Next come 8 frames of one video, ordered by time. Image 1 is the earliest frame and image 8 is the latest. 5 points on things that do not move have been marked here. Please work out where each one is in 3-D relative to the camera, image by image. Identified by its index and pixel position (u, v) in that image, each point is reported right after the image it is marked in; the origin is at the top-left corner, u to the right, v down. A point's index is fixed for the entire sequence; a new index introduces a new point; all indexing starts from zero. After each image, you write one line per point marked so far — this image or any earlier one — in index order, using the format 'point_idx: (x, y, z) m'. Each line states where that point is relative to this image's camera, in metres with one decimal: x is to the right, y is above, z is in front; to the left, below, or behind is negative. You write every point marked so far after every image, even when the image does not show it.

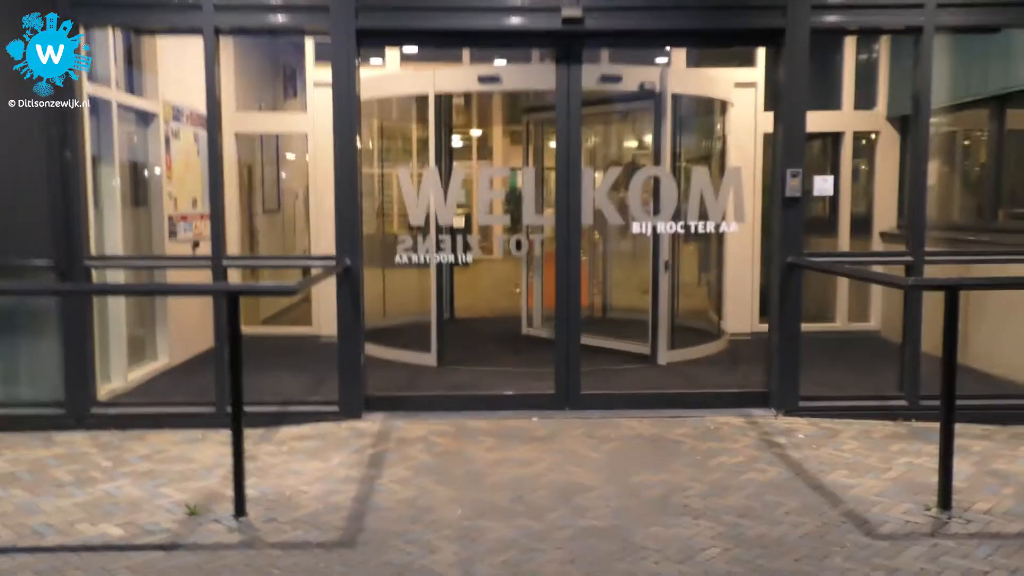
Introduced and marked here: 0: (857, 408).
0: (+2.4, -0.8, +4.9) m
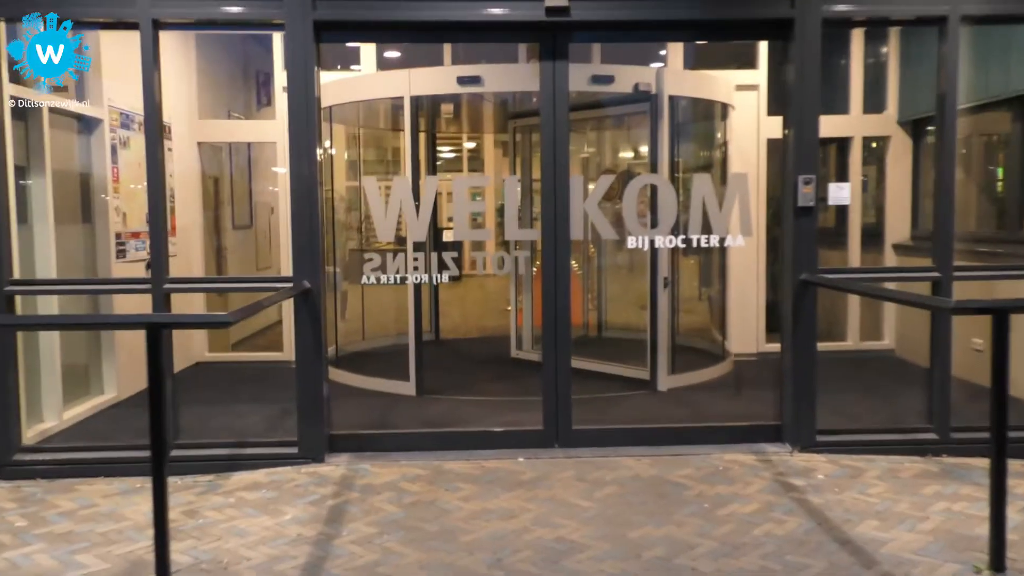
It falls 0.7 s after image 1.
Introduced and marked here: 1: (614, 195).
0: (+2.3, -1.0, +4.4) m
1: (+0.7, +0.7, +5.3) m
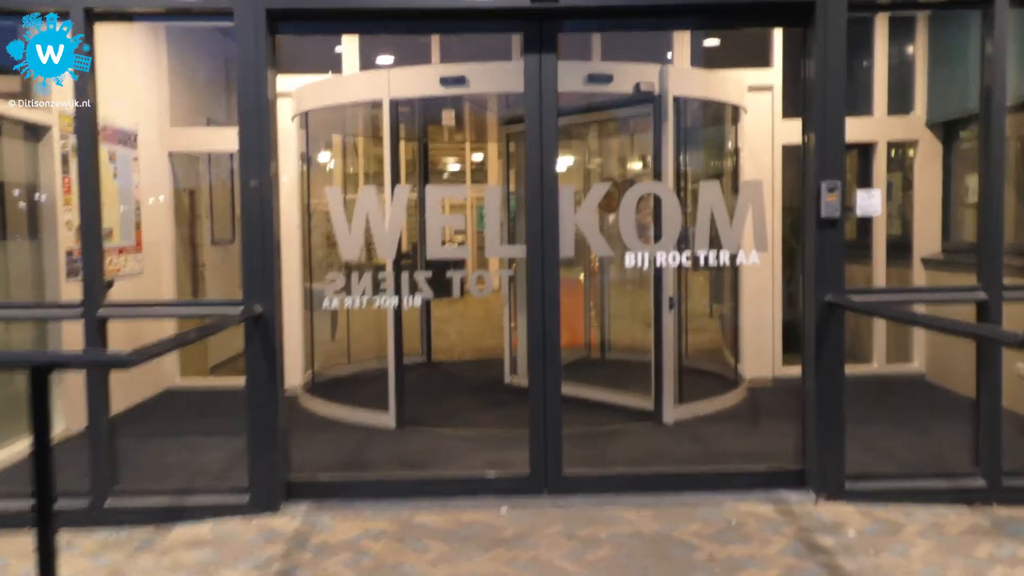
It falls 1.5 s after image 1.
0: (+2.2, -1.1, +3.8) m
1: (+0.7, +0.6, +4.8) m
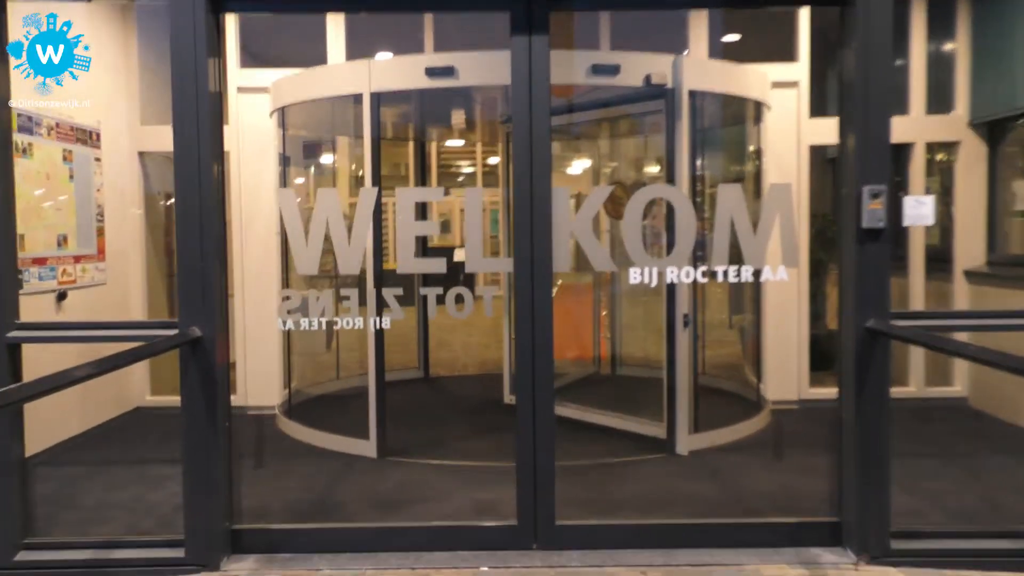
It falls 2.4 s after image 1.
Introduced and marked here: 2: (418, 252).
0: (+2.1, -1.2, +3.2) m
1: (+0.6, +0.5, +4.2) m
2: (-0.6, +0.2, +4.2) m
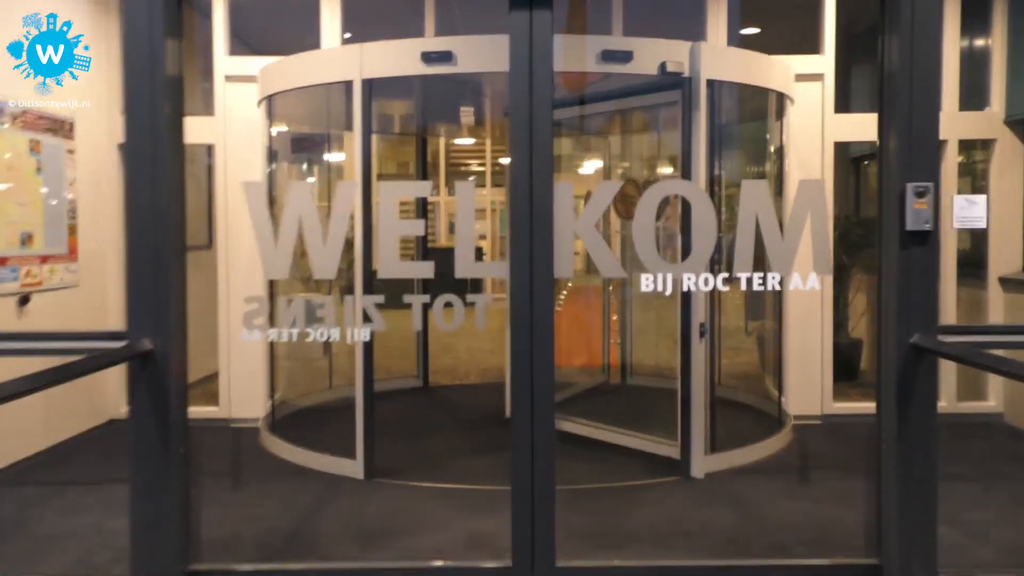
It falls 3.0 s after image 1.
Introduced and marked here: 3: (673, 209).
0: (+2.1, -1.2, +2.8) m
1: (+0.6, +0.4, +3.9) m
2: (-0.6, +0.2, +3.9) m
3: (+0.9, +0.4, +3.9) m
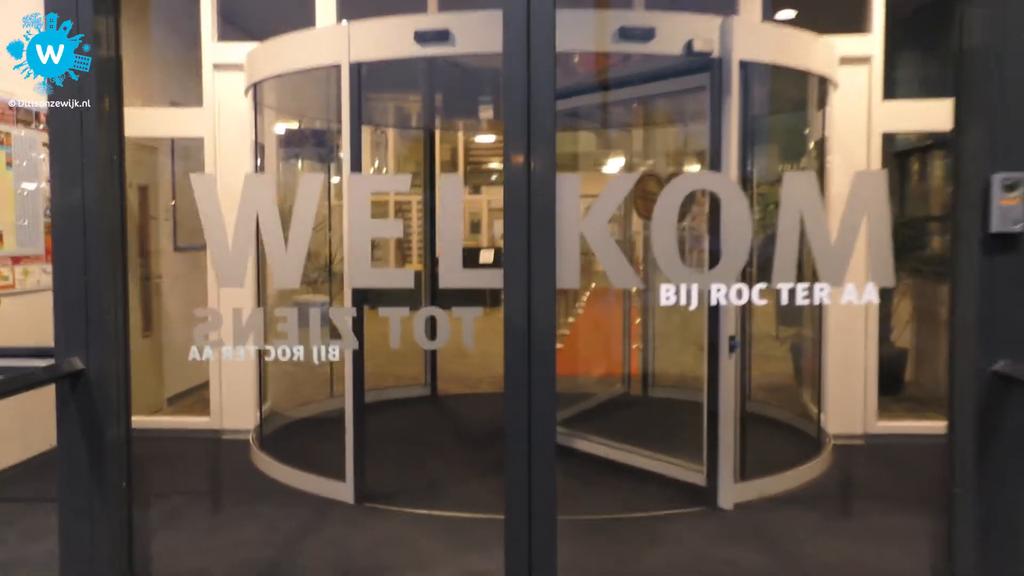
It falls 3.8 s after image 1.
0: (+2.1, -1.3, +2.3) m
1: (+0.7, +0.4, +3.4) m
2: (-0.5, +0.1, +3.5) m
3: (+0.9, +0.4, +3.4) m
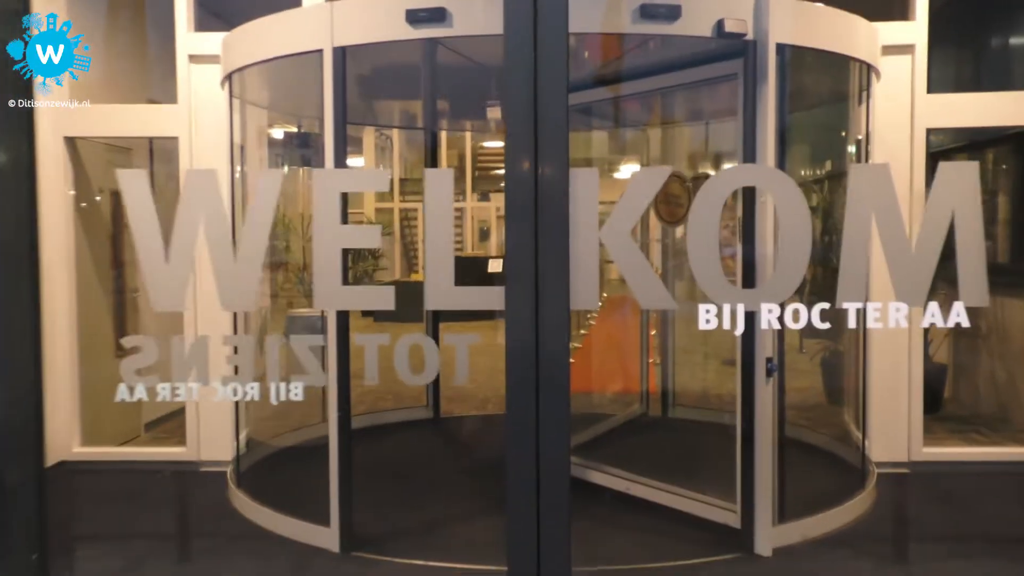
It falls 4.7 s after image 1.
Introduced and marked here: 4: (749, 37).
0: (+2.1, -1.3, +1.8) m
1: (+0.7, +0.3, +3.0) m
2: (-0.5, +0.1, +3.0) m
3: (+0.9, +0.3, +3.0) m
4: (+1.2, +1.3, +3.7) m
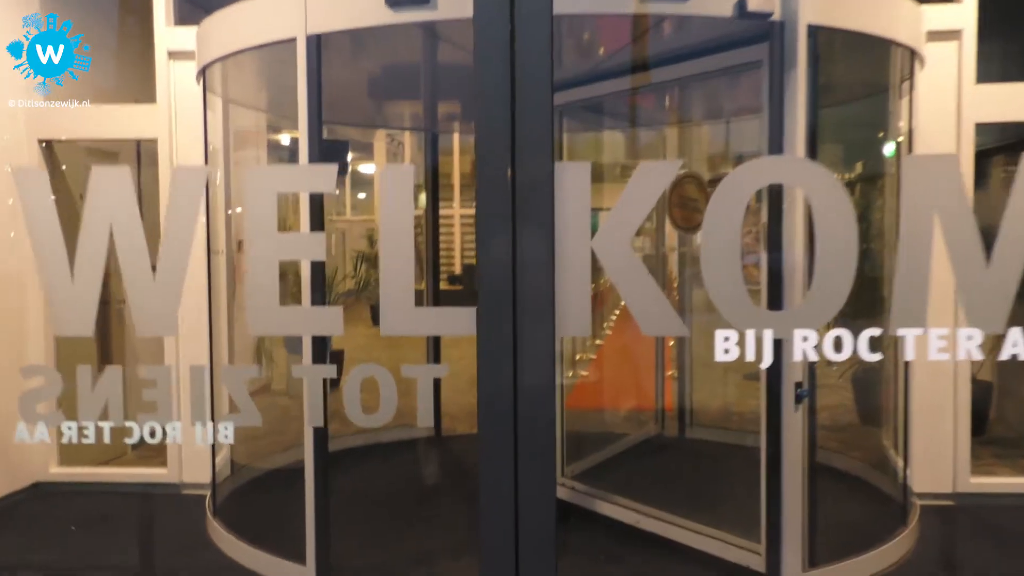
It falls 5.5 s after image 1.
0: (+2.0, -1.4, +1.4) m
1: (+0.7, +0.3, +2.6) m
2: (-0.5, 0.0, +2.7) m
3: (+0.9, +0.3, +2.6) m
4: (+1.2, +1.2, +3.3) m
